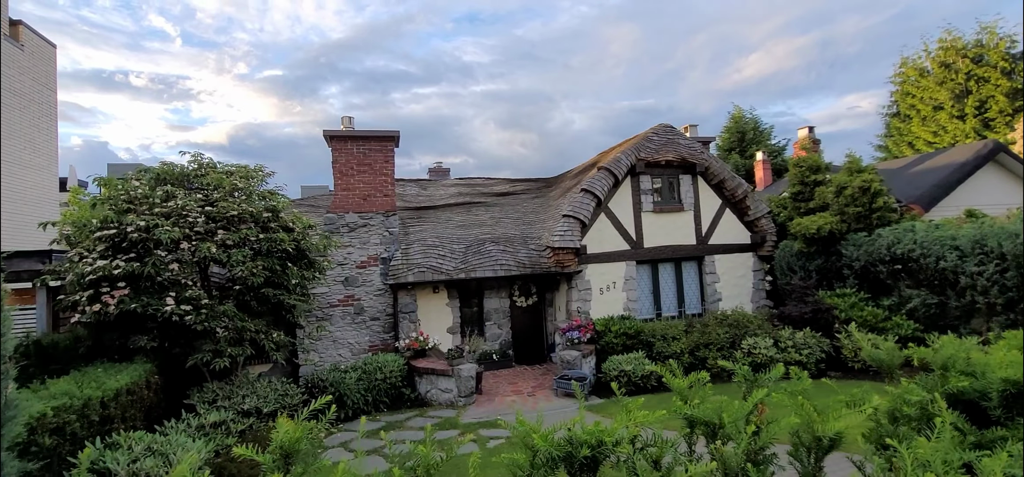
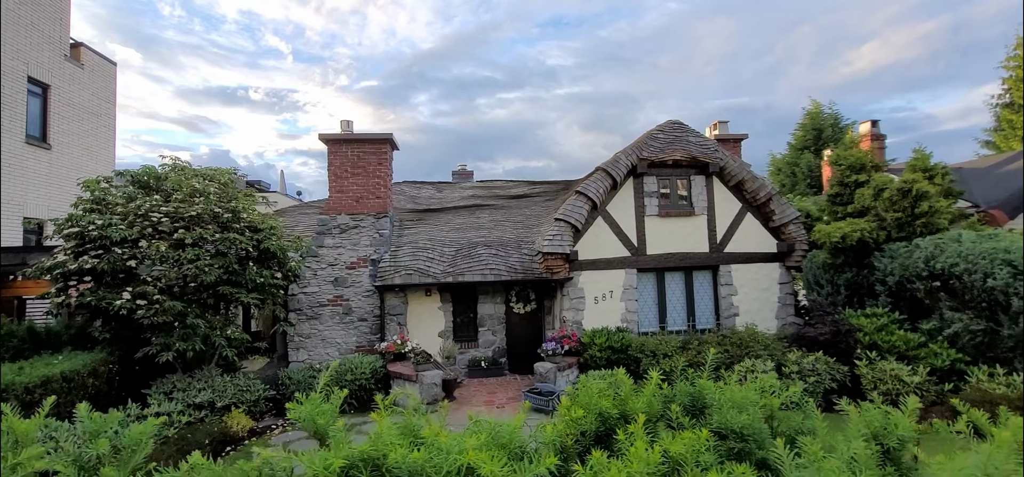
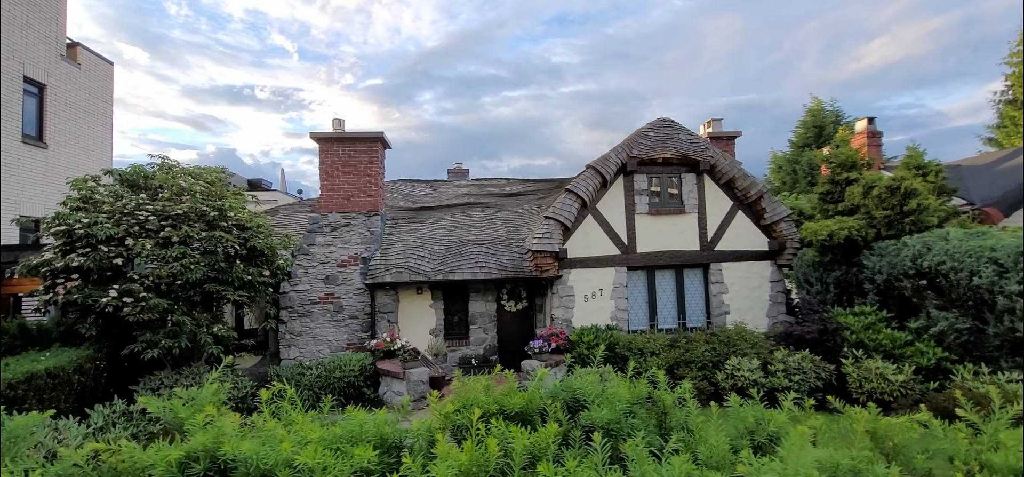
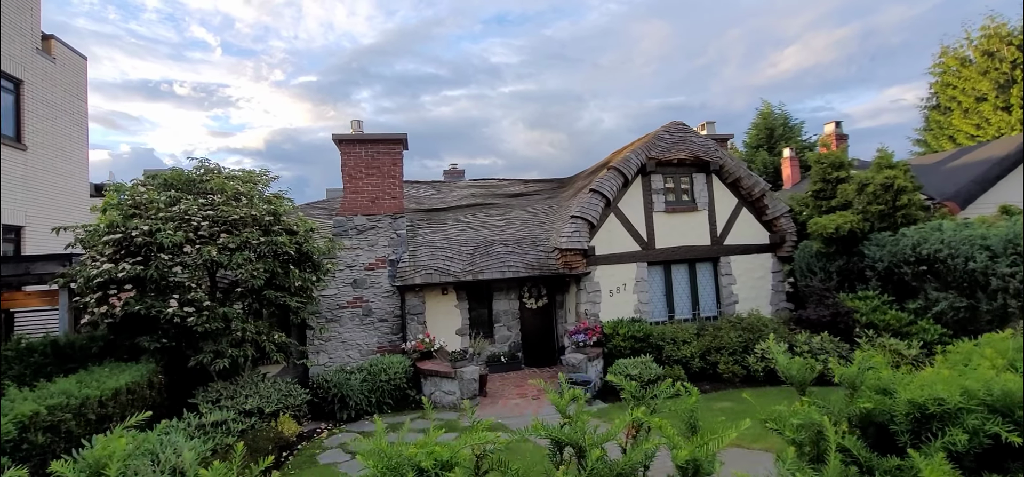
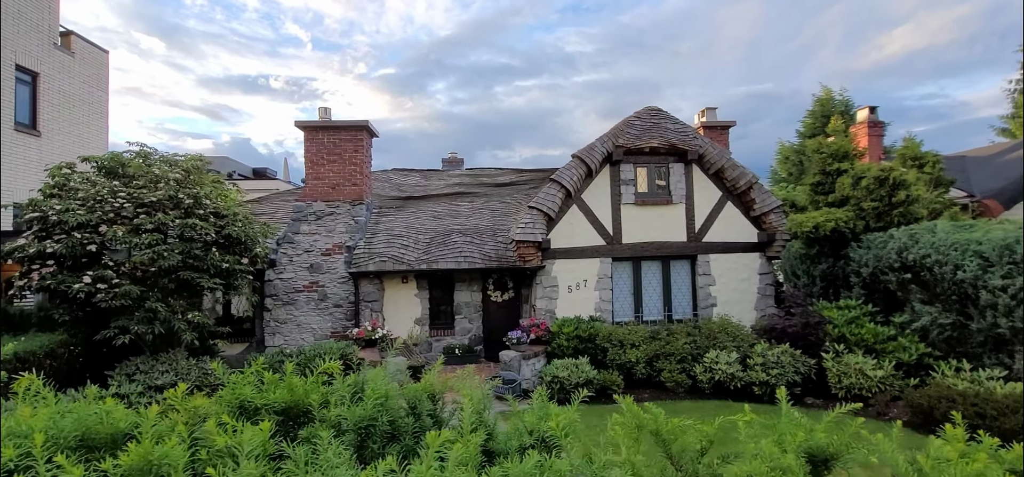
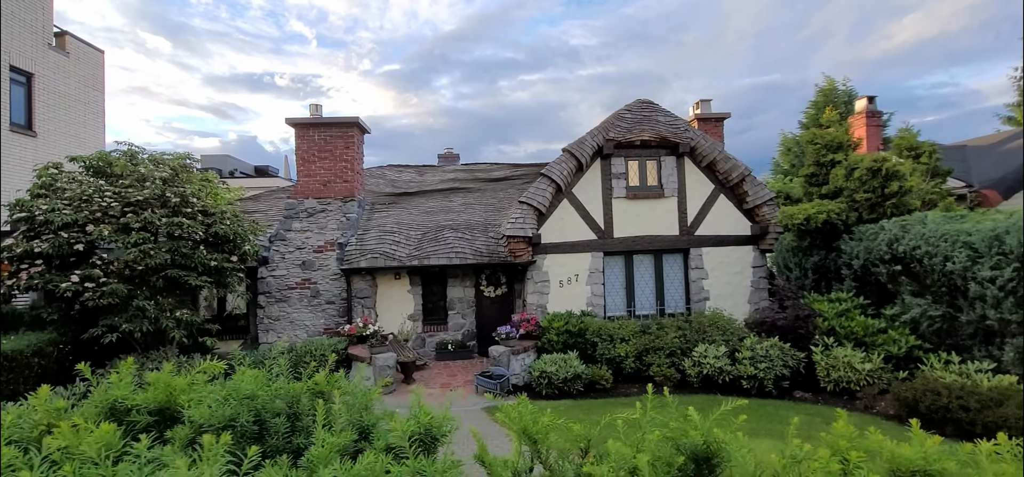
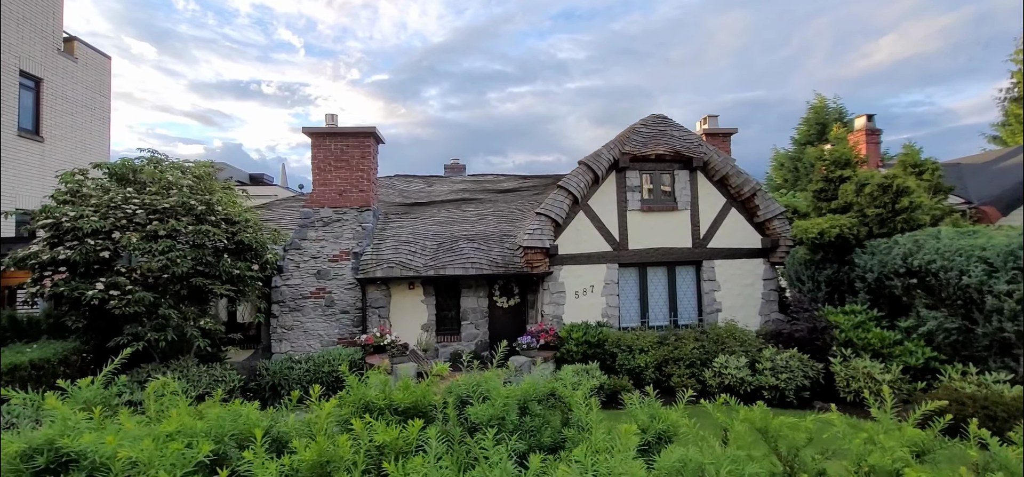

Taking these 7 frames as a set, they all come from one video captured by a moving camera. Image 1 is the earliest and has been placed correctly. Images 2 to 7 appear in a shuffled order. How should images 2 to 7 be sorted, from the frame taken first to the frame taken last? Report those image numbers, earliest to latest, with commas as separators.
4, 2, 3, 7, 5, 6
